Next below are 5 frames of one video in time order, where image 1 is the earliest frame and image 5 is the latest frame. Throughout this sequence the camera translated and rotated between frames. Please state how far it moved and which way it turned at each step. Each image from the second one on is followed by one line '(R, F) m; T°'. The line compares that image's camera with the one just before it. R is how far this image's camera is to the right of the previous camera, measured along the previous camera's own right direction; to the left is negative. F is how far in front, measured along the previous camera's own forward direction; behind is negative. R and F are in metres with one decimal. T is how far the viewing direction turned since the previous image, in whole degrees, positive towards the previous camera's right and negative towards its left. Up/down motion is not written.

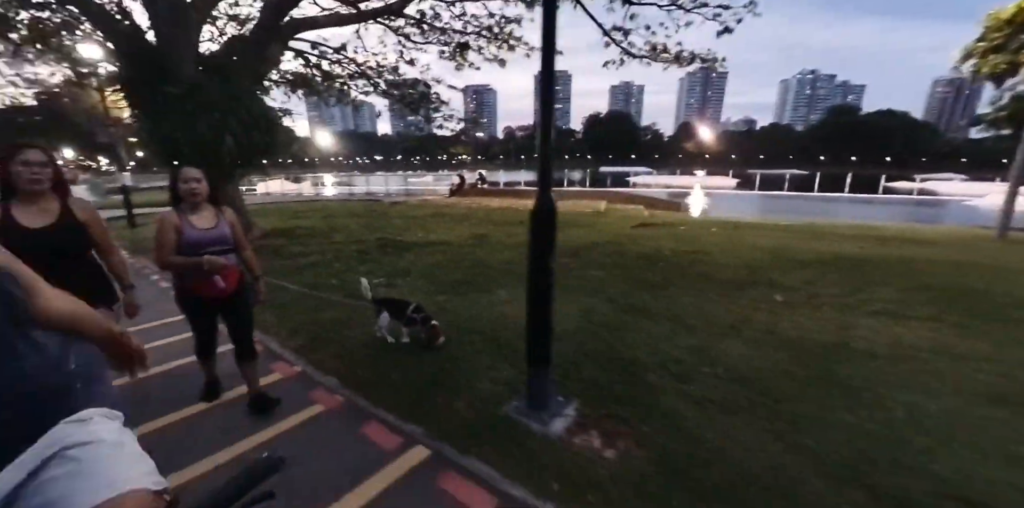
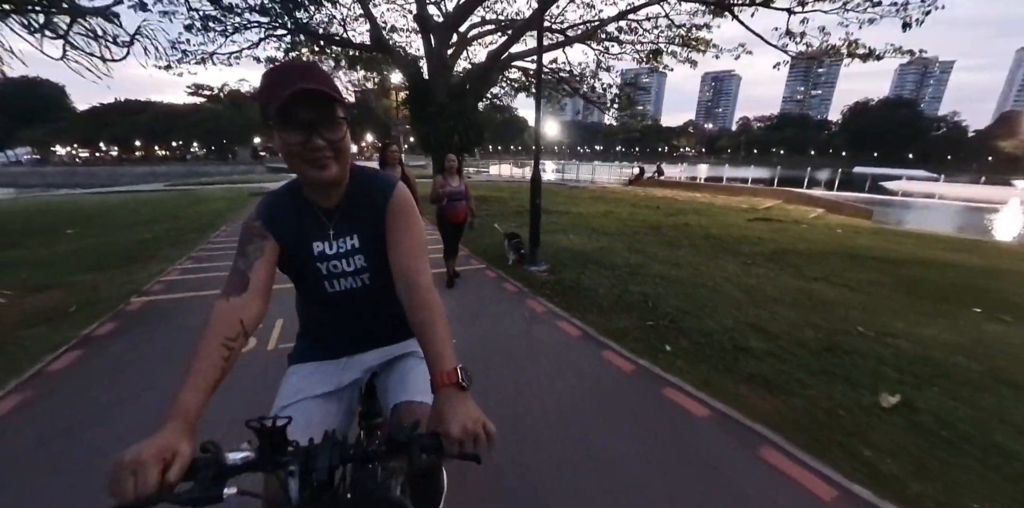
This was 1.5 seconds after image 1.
(+2.8, -2.8) m; -28°
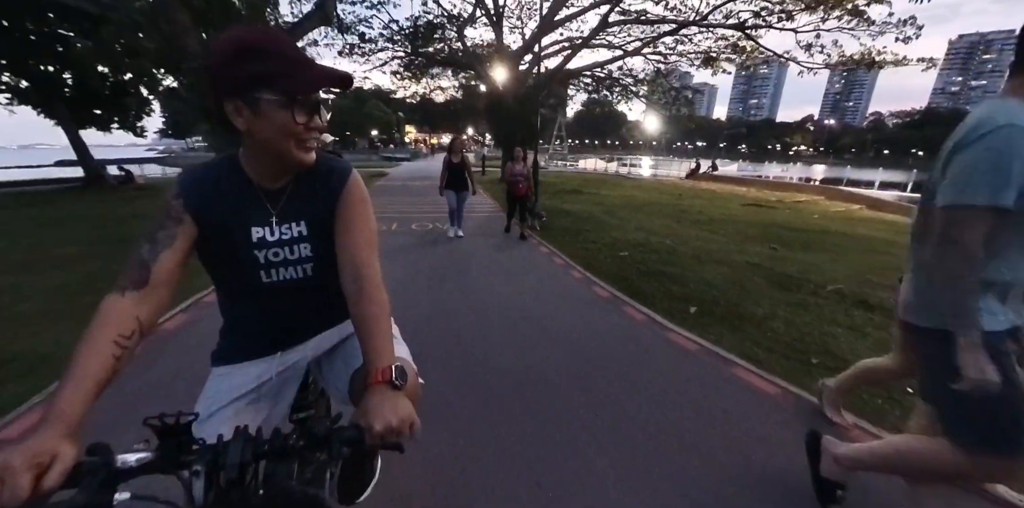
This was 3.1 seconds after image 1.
(+2.1, -3.9) m; -13°
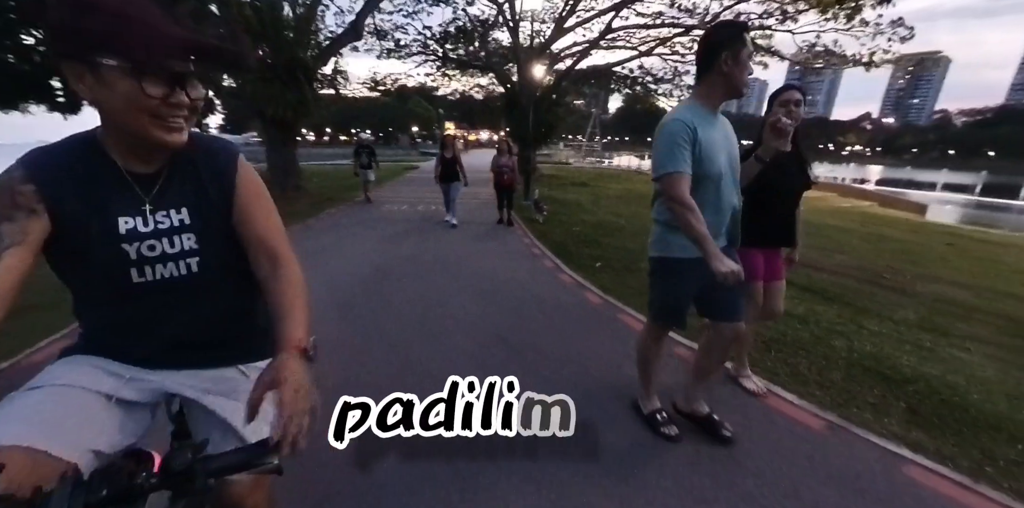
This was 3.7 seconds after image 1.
(+1.2, -1.5) m; -5°
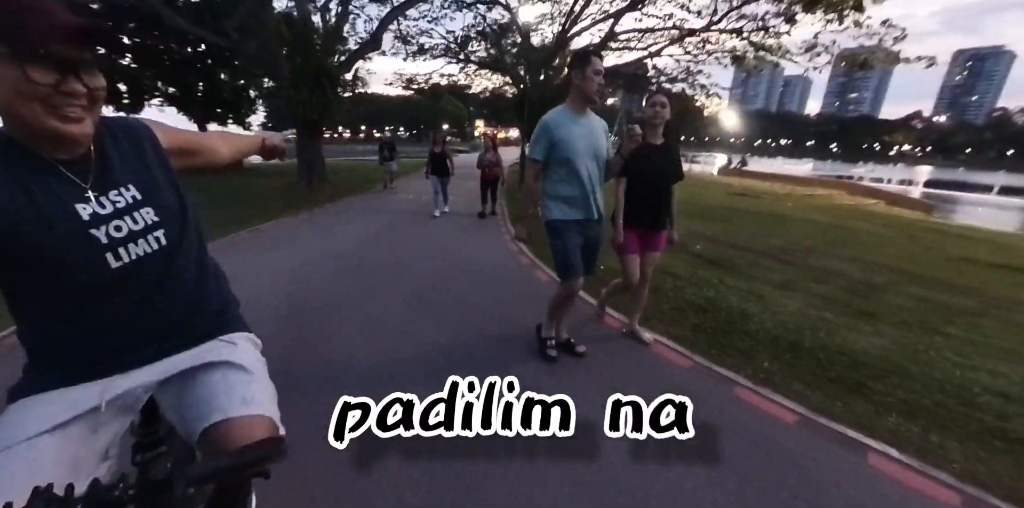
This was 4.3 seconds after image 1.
(+1.1, -1.2) m; -4°
